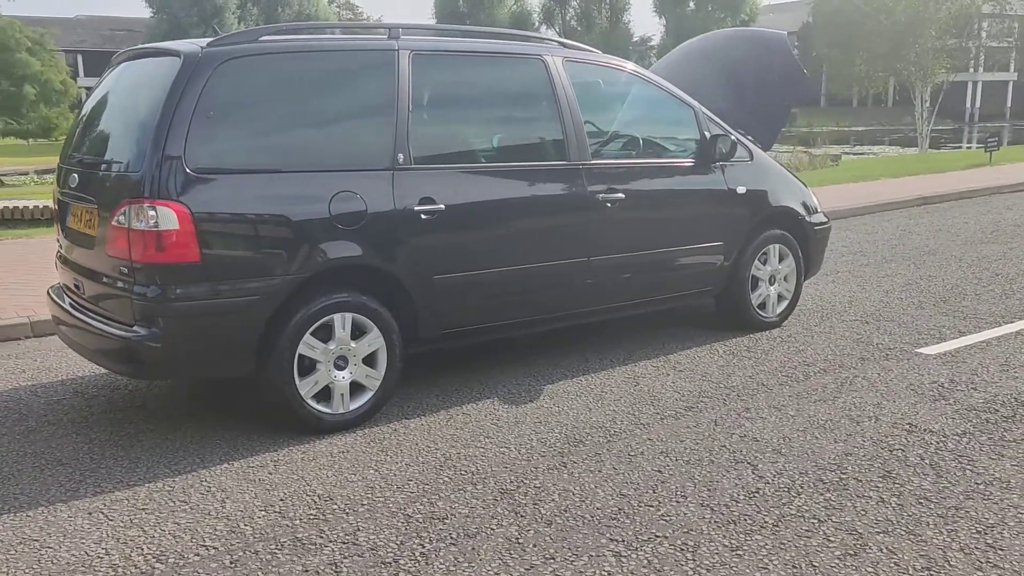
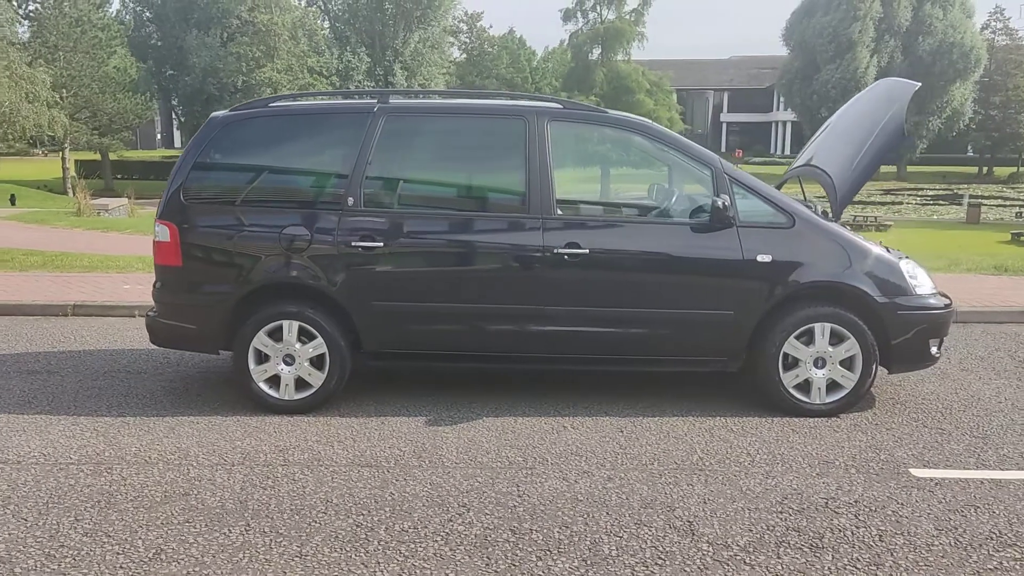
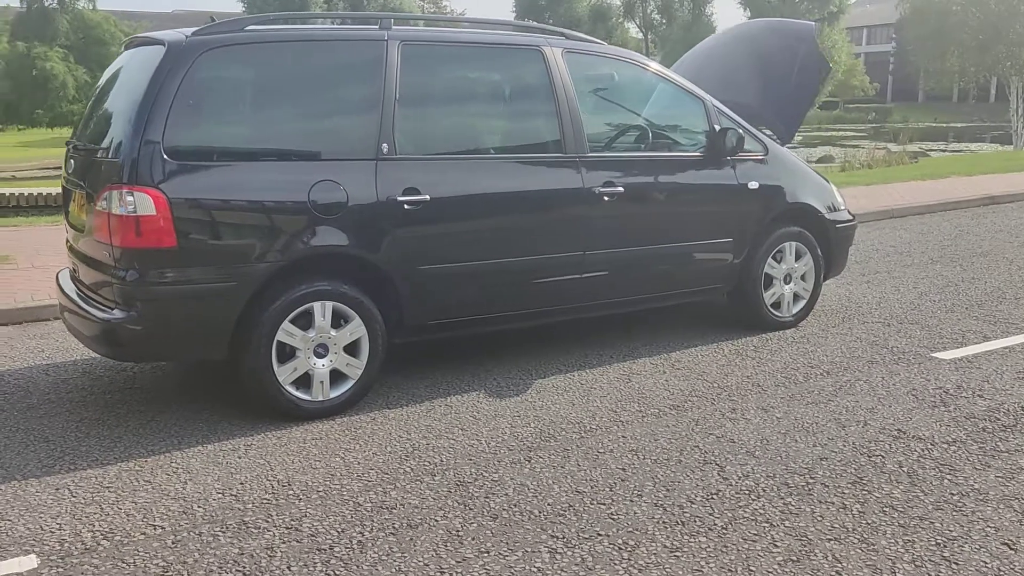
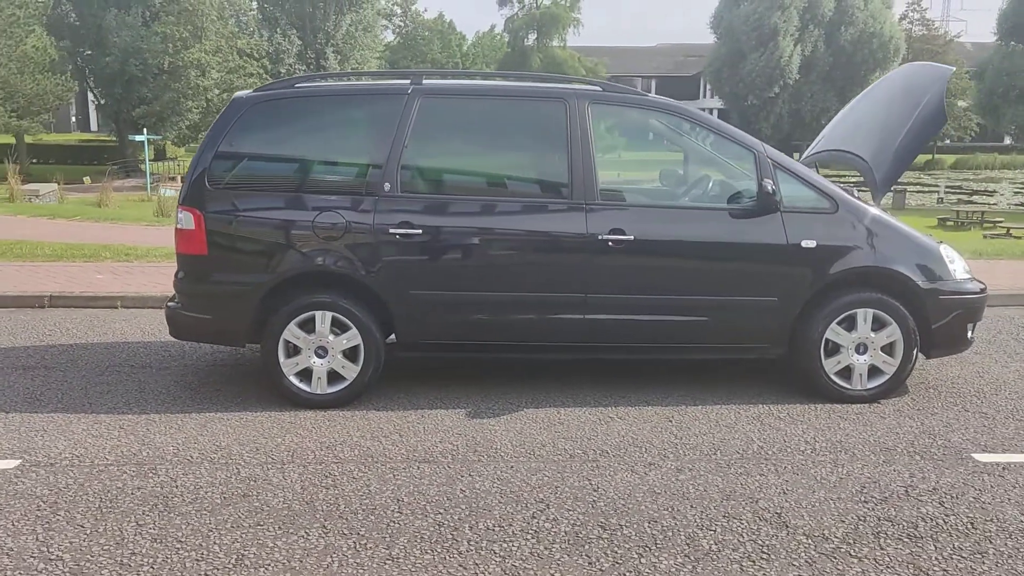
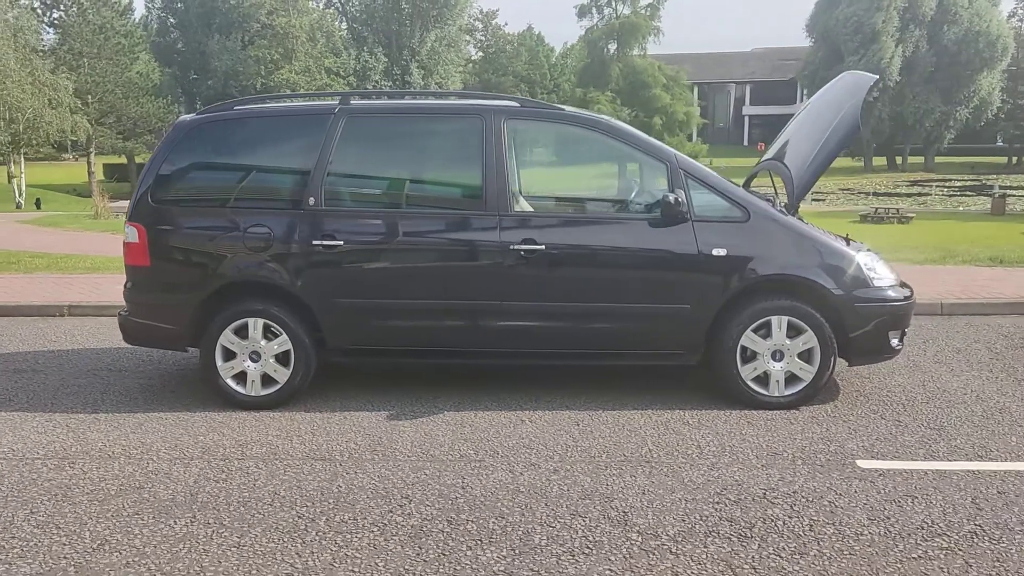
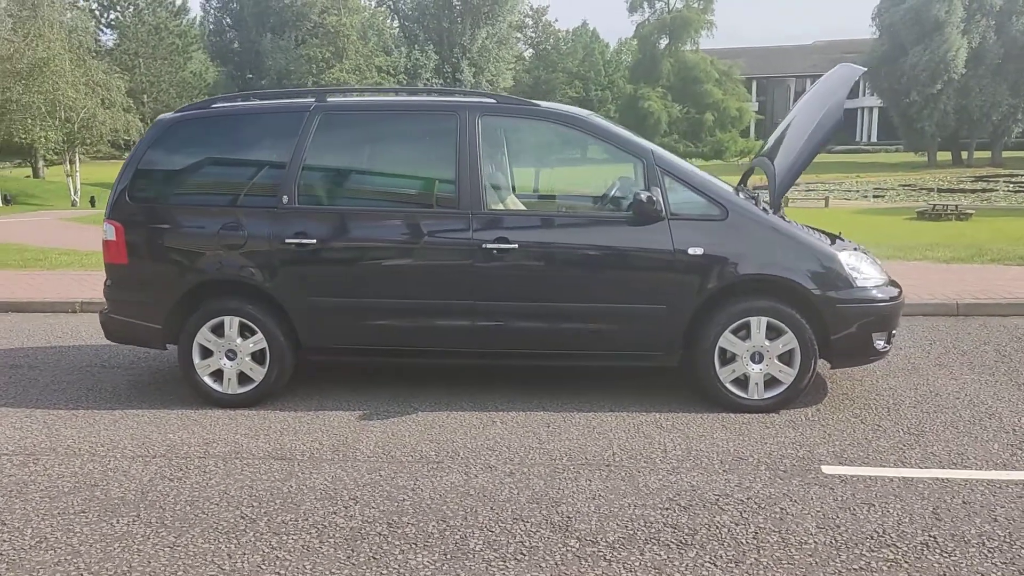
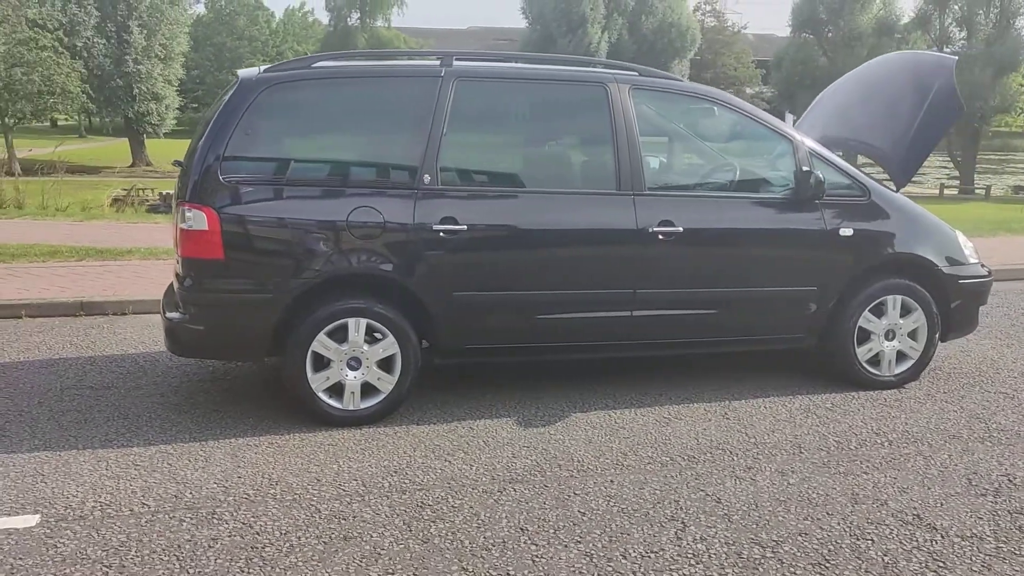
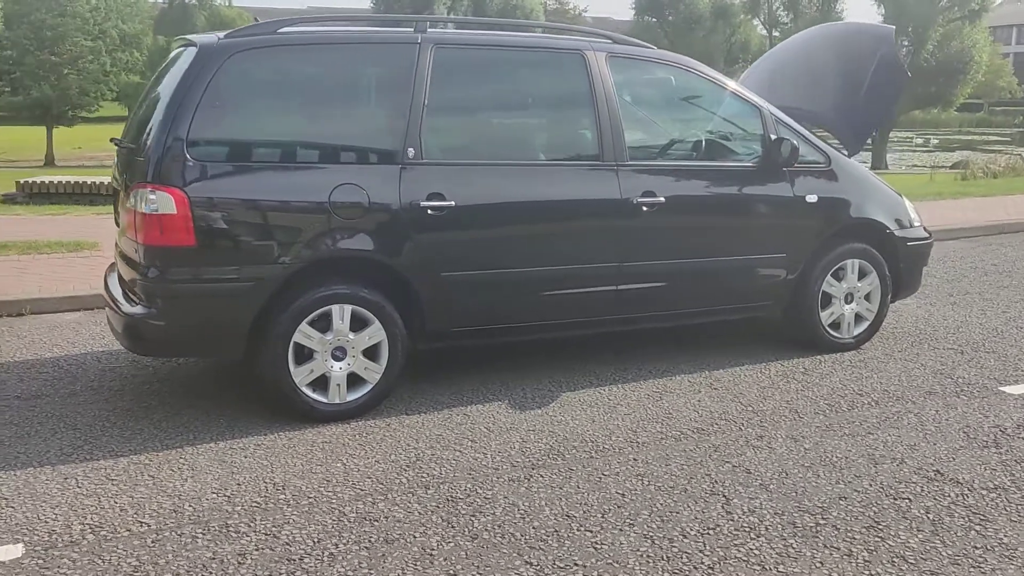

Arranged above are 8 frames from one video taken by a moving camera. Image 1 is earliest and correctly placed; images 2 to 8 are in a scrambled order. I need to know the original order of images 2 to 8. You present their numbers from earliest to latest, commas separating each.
3, 8, 7, 4, 2, 5, 6
